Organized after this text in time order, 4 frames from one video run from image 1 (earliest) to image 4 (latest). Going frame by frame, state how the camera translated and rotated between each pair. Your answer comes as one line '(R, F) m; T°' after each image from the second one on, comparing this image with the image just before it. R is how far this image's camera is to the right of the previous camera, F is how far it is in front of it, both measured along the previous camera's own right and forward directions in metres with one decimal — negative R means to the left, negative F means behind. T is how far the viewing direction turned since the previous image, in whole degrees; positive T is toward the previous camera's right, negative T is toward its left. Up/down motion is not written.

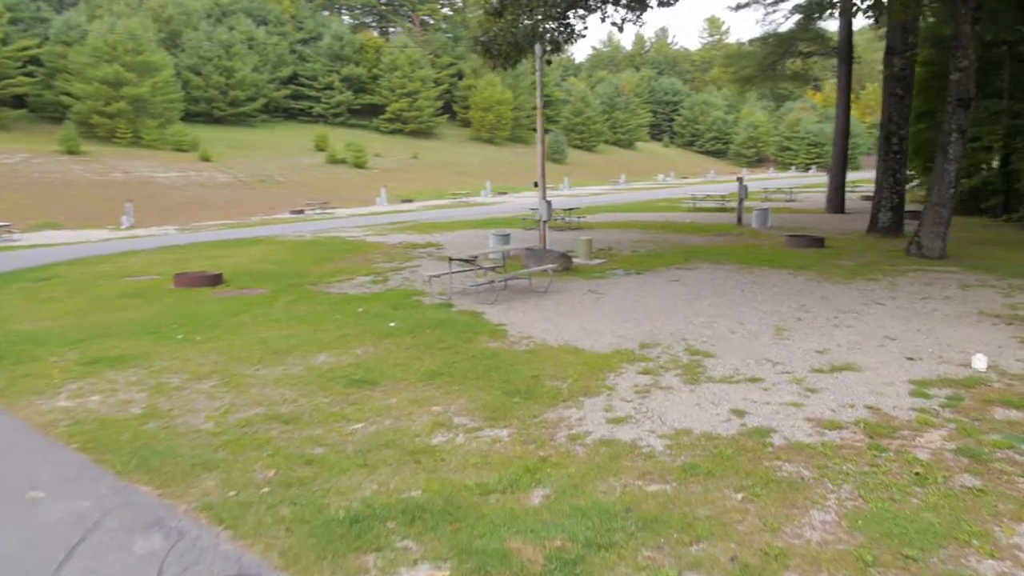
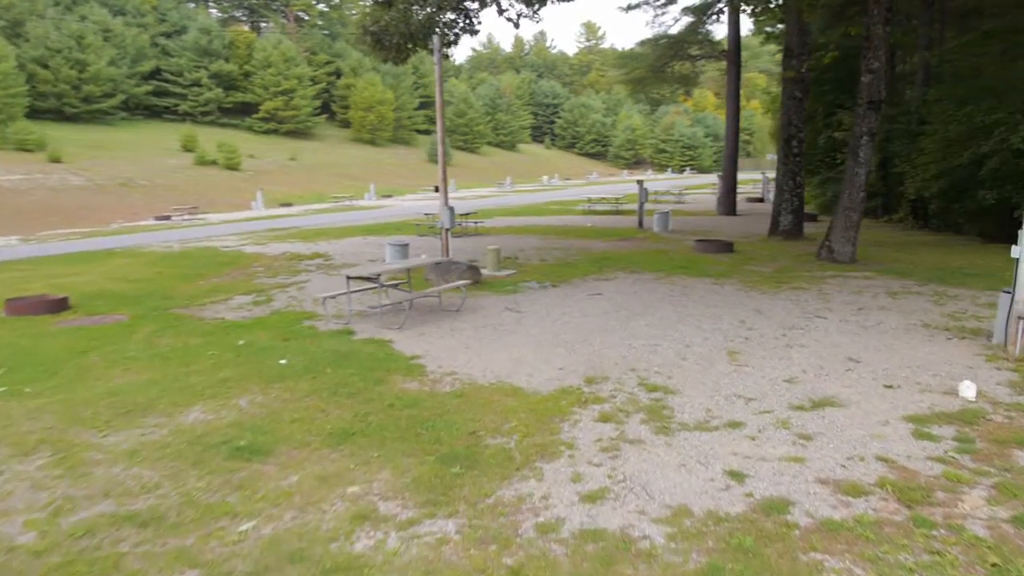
(-0.3, +1.1) m; +9°
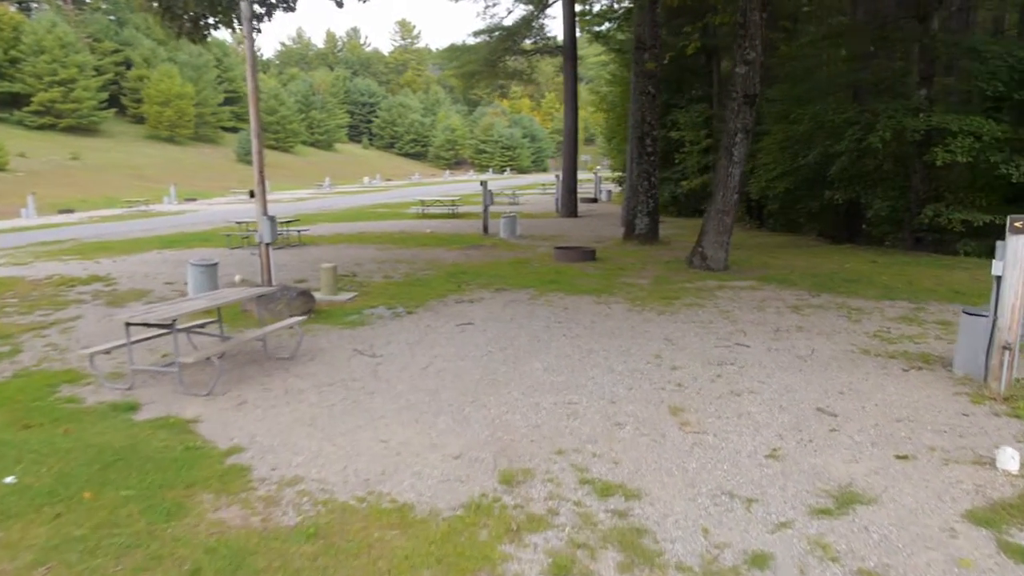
(-0.2, +1.9) m; +13°
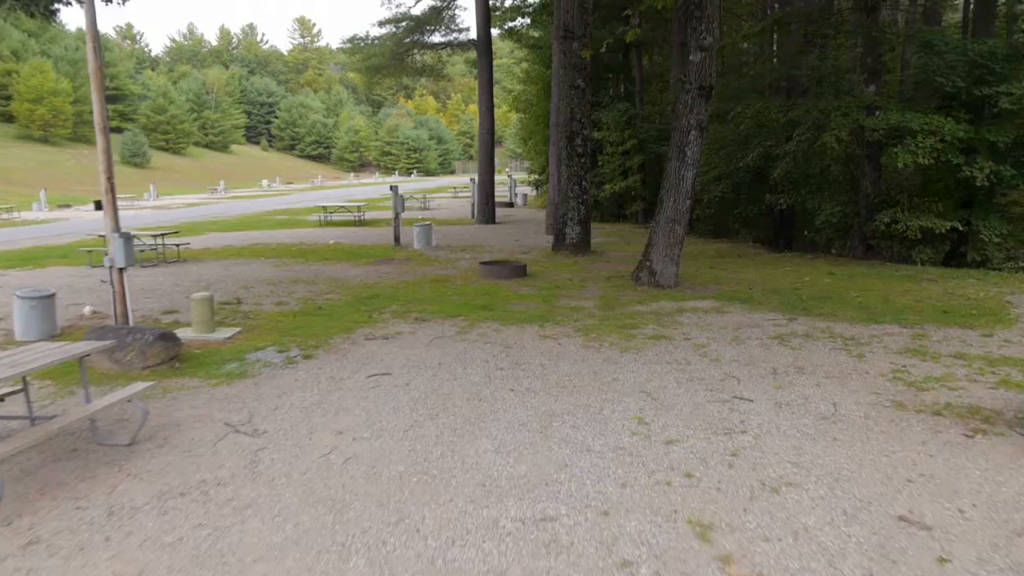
(-0.1, +1.7) m; +7°
